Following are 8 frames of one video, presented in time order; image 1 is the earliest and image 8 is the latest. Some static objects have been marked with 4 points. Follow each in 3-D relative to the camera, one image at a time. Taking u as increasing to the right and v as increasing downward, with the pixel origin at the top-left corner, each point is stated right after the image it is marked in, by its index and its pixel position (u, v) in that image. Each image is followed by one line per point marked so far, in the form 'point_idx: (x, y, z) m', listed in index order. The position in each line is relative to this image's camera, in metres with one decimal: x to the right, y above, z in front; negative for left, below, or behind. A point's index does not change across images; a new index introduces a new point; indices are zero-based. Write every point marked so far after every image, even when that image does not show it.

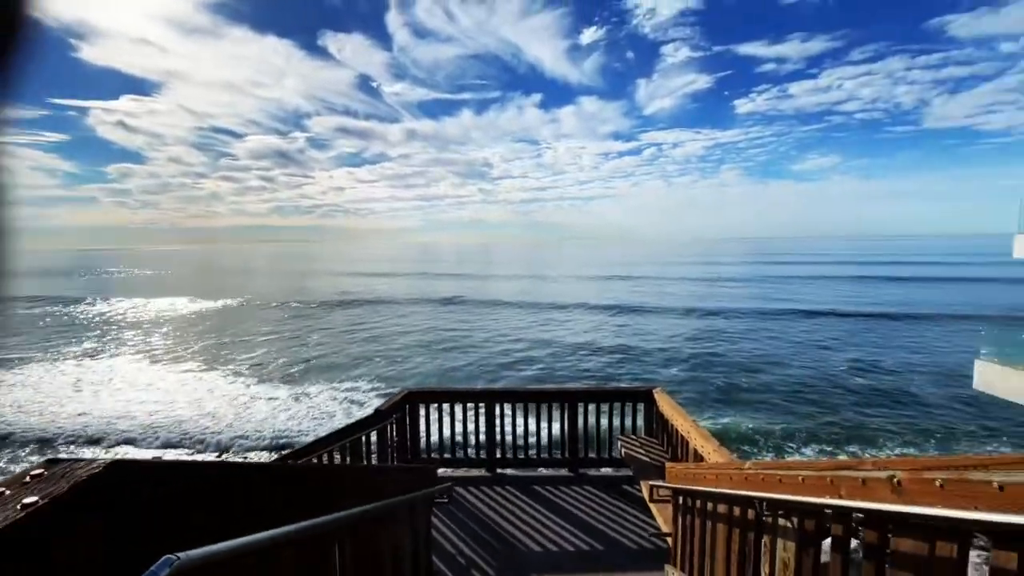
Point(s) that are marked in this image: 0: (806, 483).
0: (+1.3, -0.9, +2.1) m
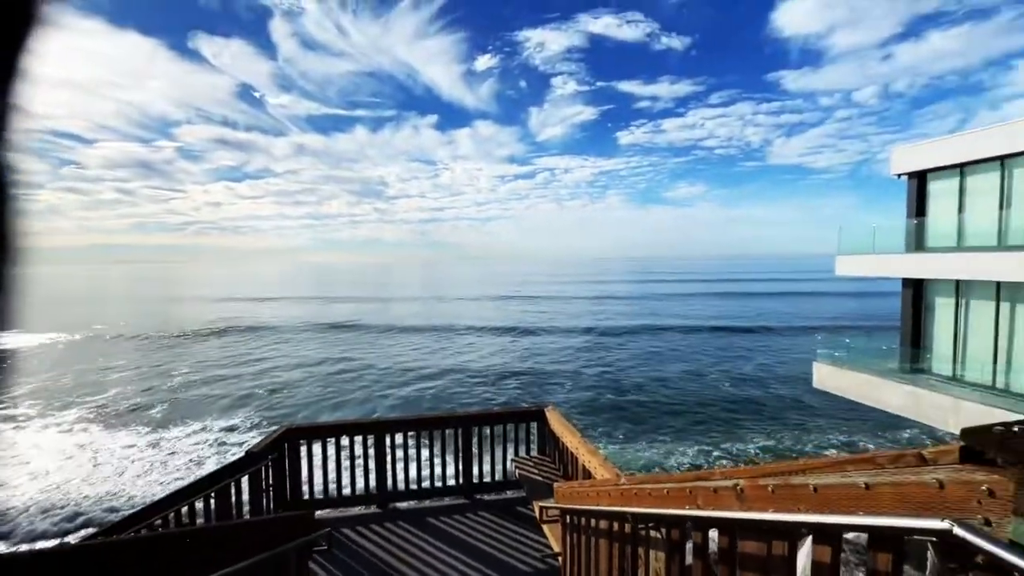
0: (+0.7, -1.0, +2.3) m
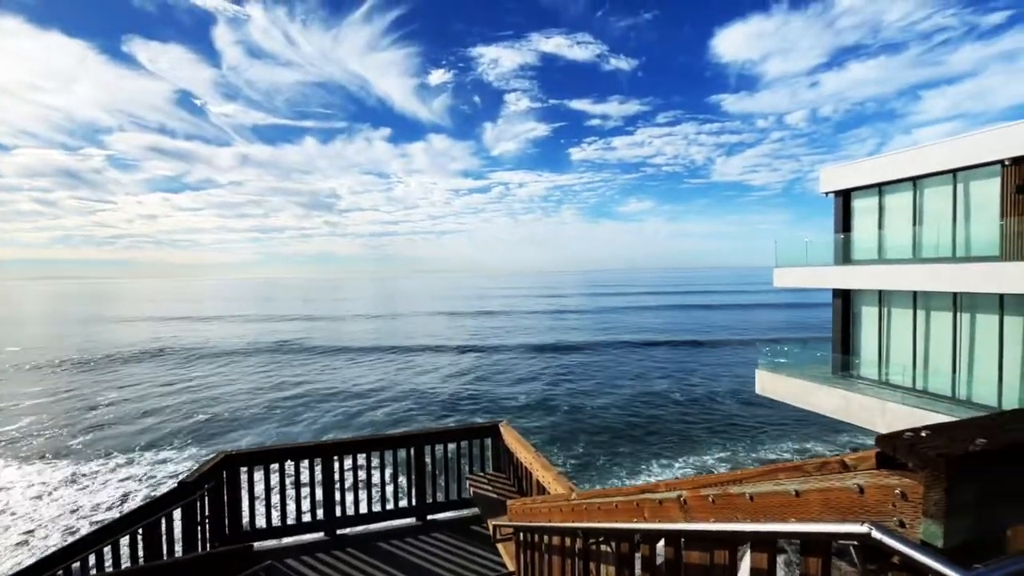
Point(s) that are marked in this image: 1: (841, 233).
0: (+0.5, -1.1, +2.3) m
1: (+12.6, +2.1, +18.3) m
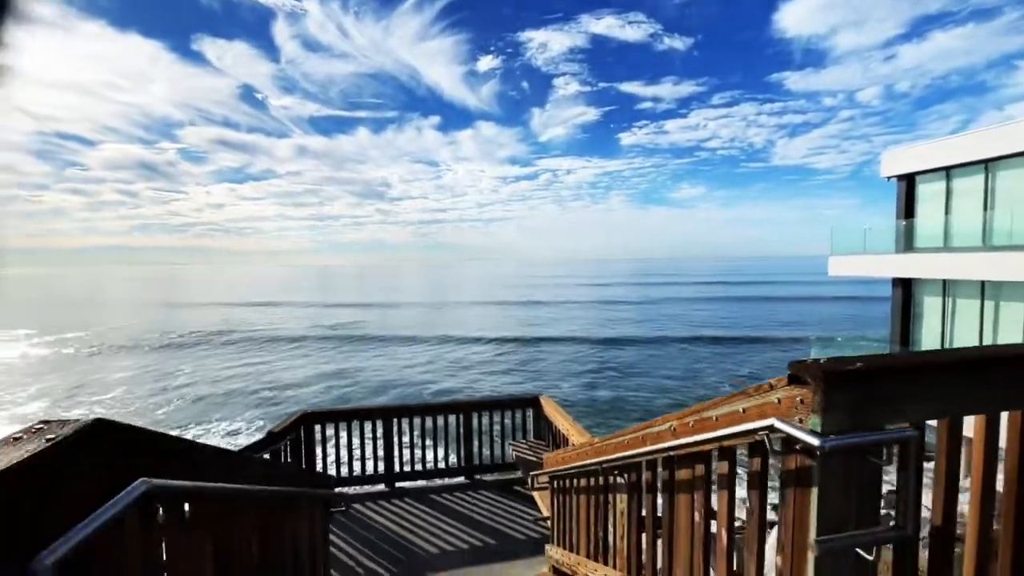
0: (+0.7, -0.9, +2.8) m
1: (+14.4, +2.5, +17.5) m
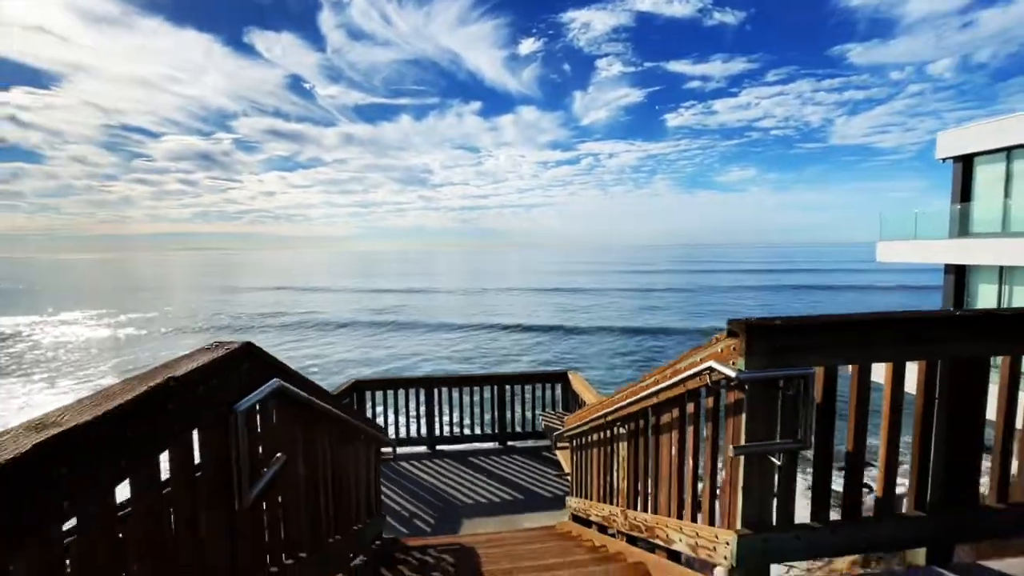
0: (+0.8, -0.8, +3.4) m
1: (+15.7, +3.0, +16.8) m
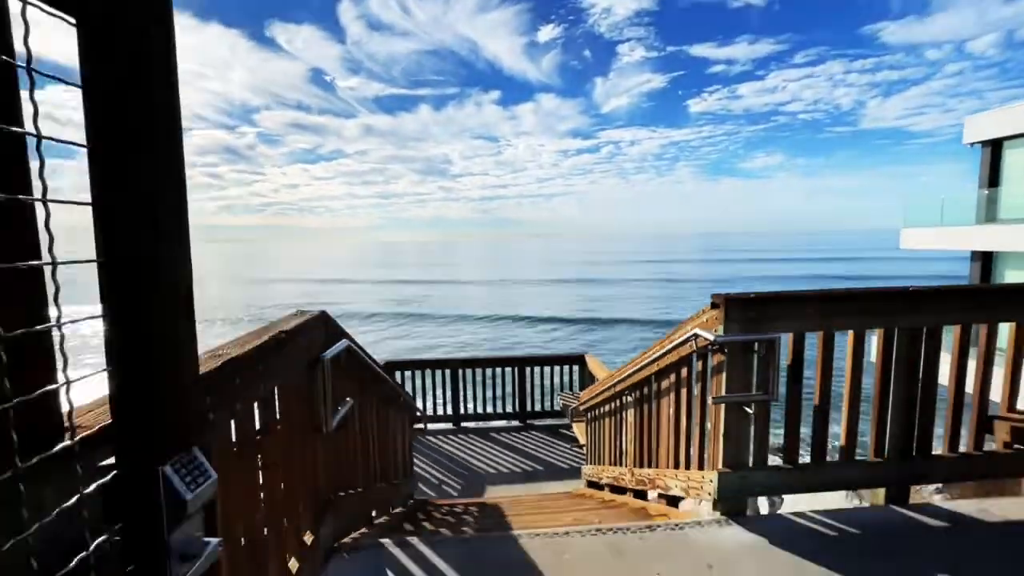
0: (+0.9, -0.6, +3.8) m
1: (+16.4, +3.4, +16.5) m
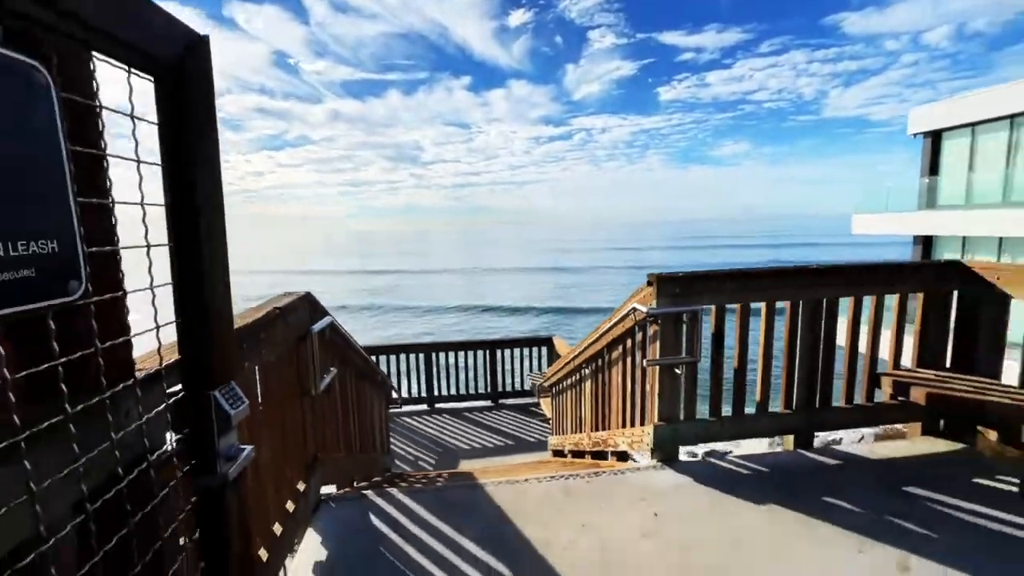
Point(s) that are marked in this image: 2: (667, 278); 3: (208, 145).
0: (+0.7, -0.5, +4.3) m
1: (+15.3, +4.1, +17.7) m
2: (+0.9, 0.0, +2.9) m
3: (-0.8, +0.4, +1.2) m
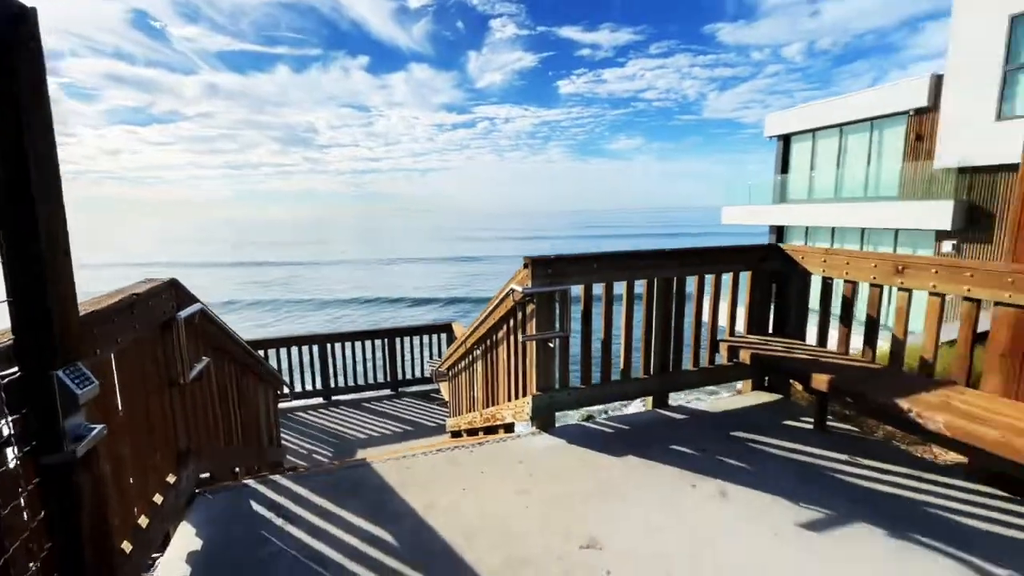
0: (-0.3, -0.3, +4.5) m
1: (+11.3, +4.8, +20.3) m
2: (+0.2, +0.2, +3.2) m
3: (-1.2, +0.4, +1.2) m
